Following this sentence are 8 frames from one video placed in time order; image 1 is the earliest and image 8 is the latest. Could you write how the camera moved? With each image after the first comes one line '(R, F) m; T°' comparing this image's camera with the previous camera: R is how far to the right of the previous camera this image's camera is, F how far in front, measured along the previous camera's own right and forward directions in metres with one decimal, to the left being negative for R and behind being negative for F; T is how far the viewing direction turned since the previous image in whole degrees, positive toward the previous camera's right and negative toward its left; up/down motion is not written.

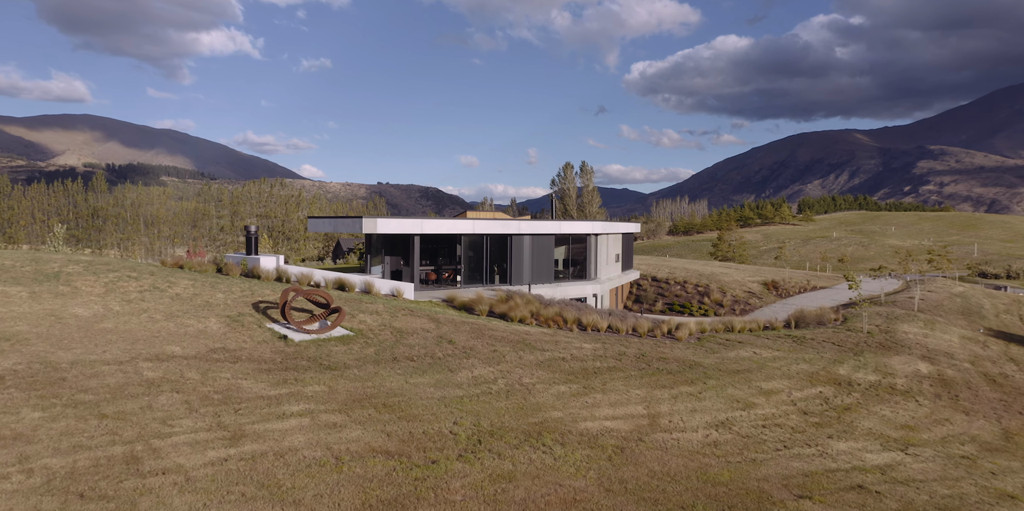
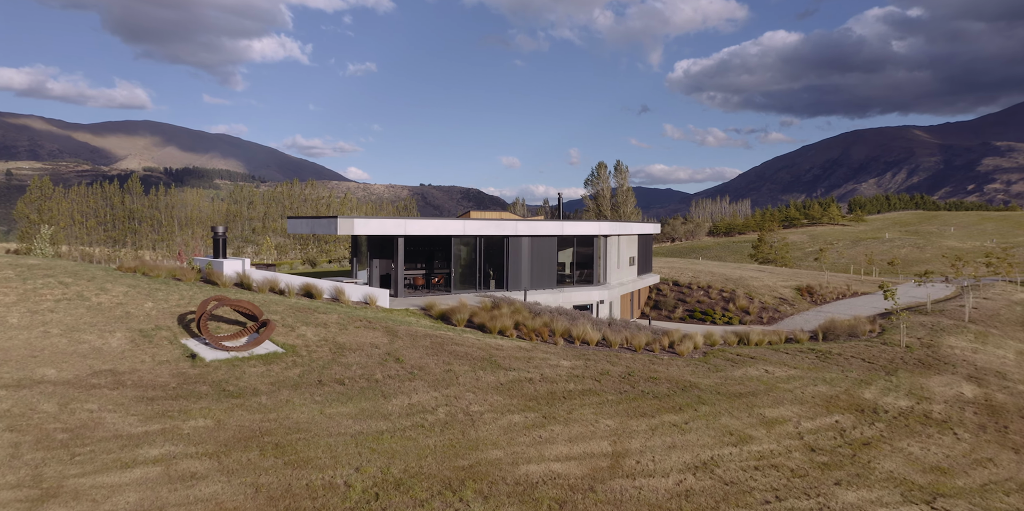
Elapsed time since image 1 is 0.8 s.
(+1.3, +1.4) m; -4°
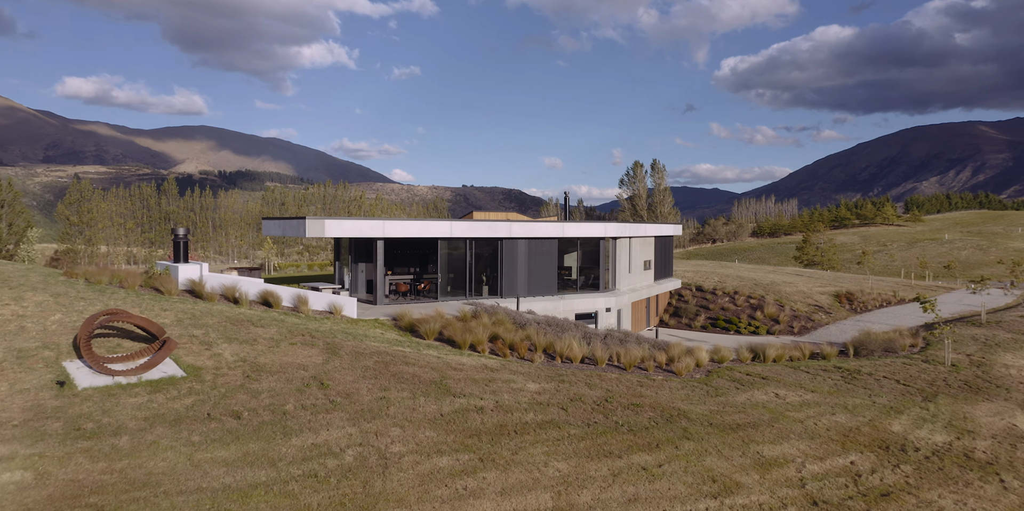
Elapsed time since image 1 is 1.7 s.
(+1.4, +1.5) m; -4°
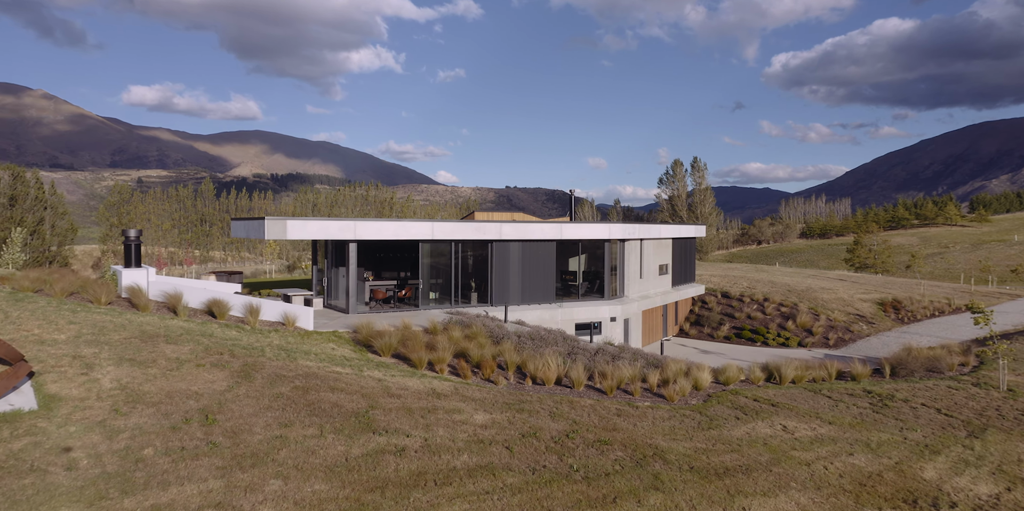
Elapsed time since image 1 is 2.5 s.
(+1.4, +1.6) m; -4°
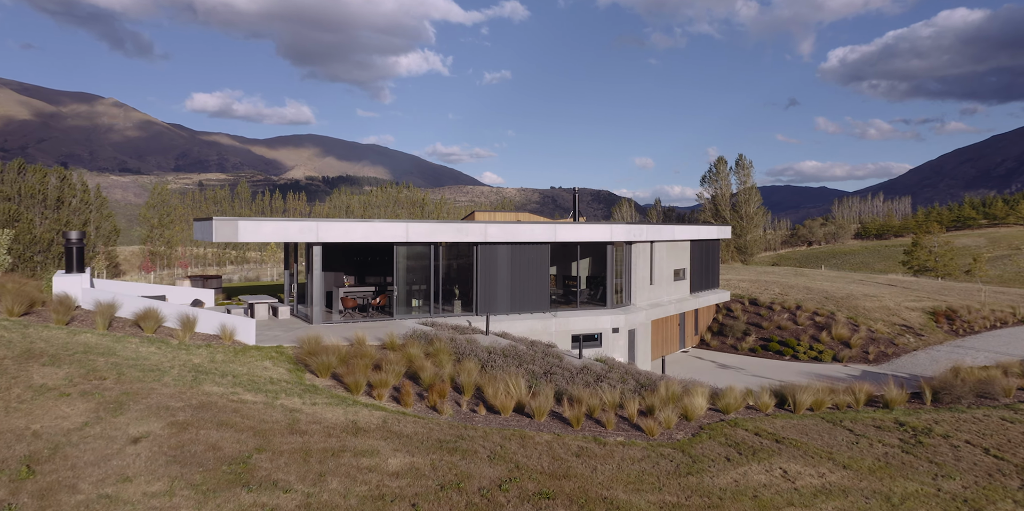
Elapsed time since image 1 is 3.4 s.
(+1.5, +1.6) m; -4°
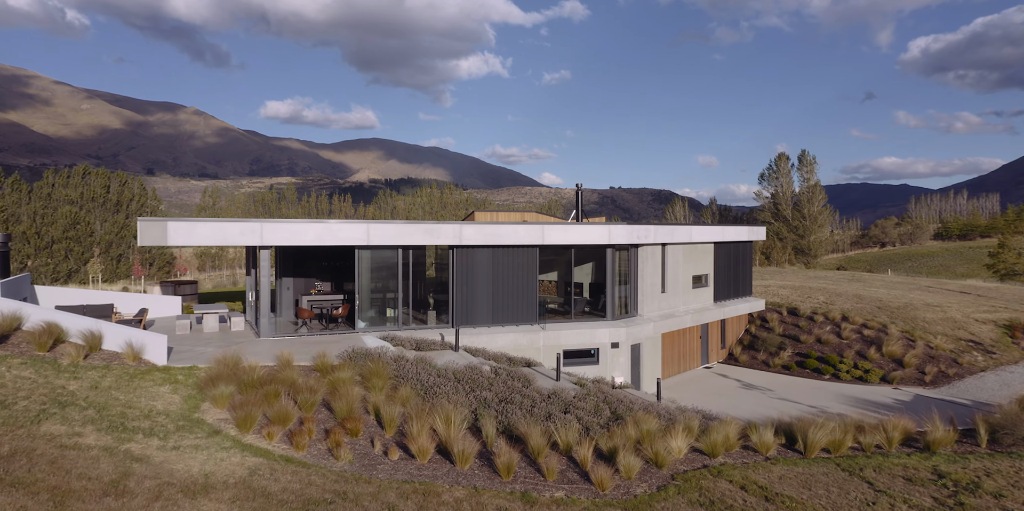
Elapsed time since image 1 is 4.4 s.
(+1.8, +1.9) m; -5°
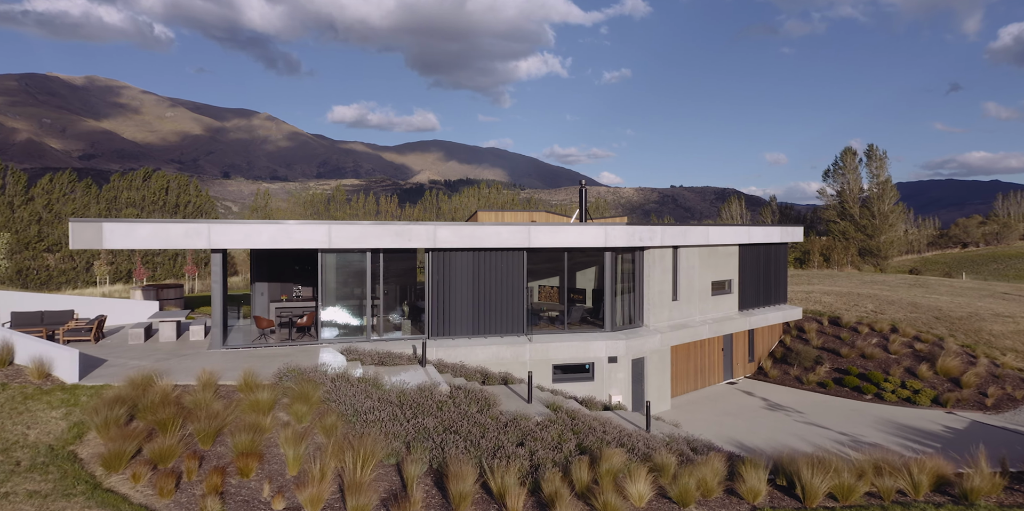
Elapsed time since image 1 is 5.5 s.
(+1.6, +1.5) m; -5°
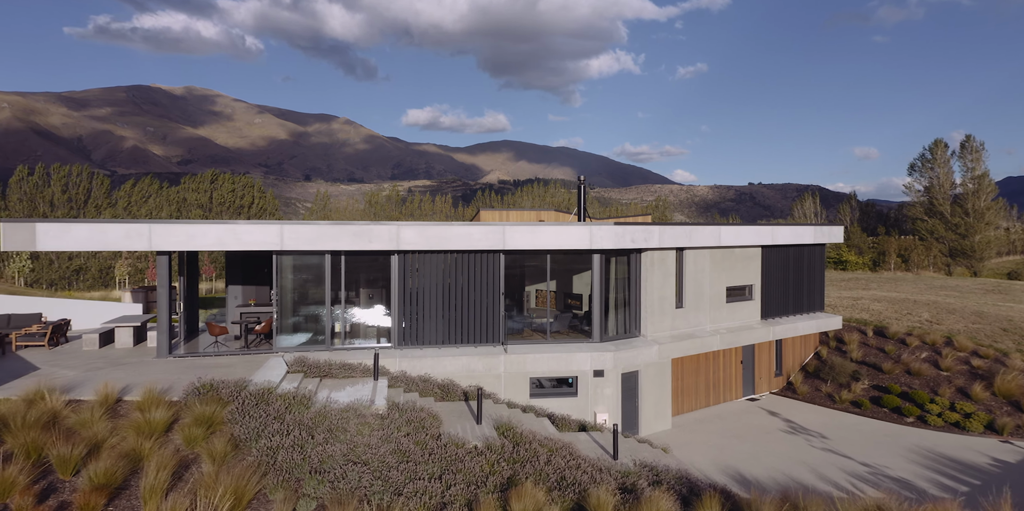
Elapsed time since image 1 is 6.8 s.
(+1.9, +1.3) m; -6°
